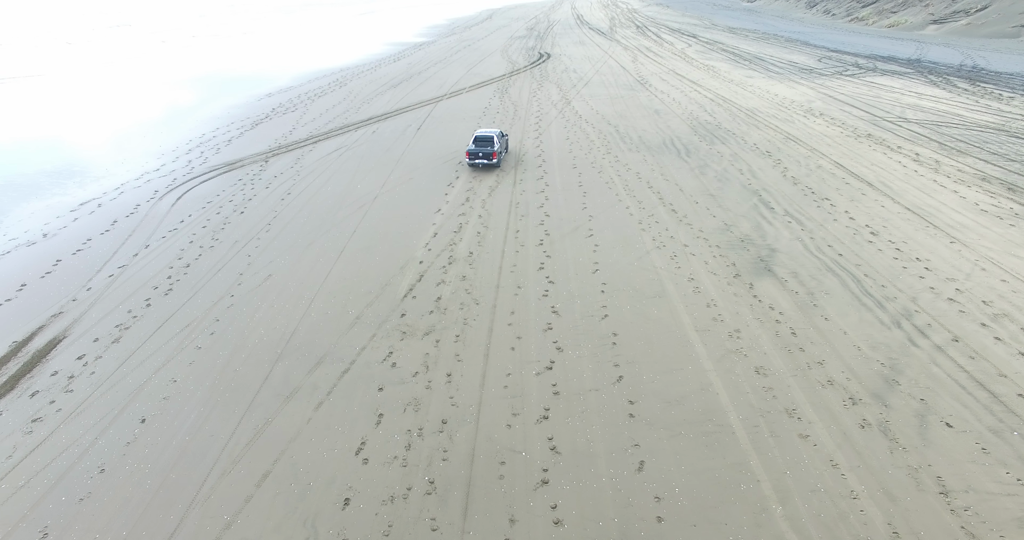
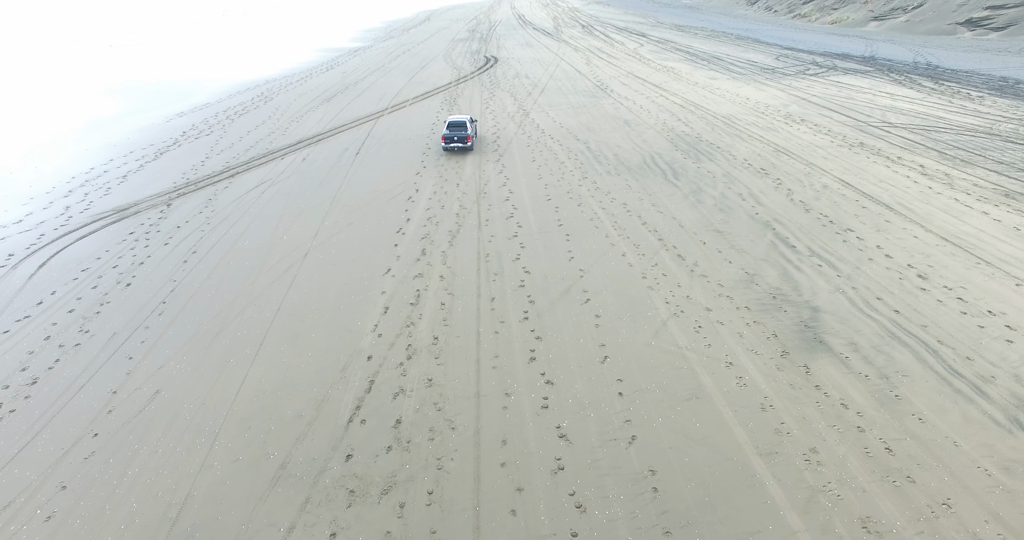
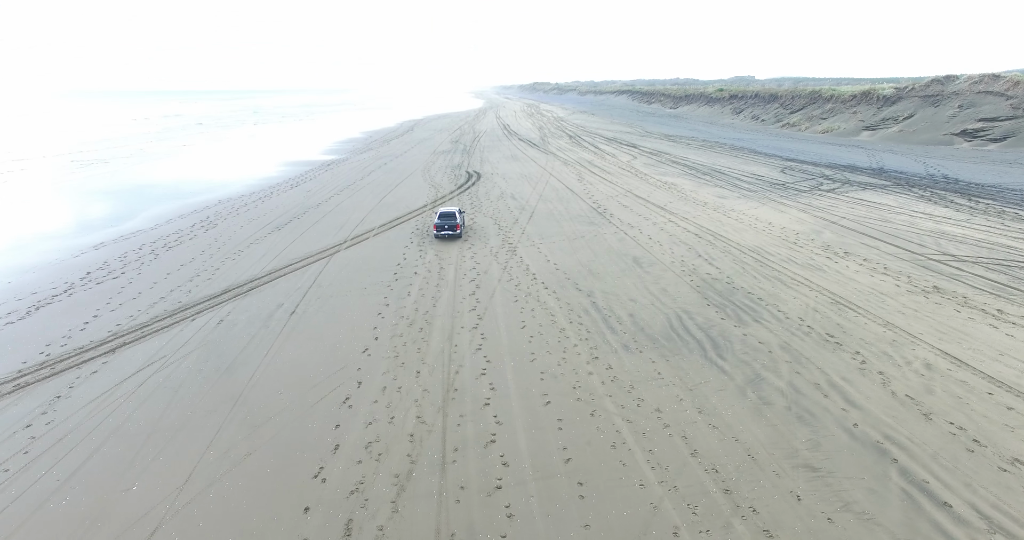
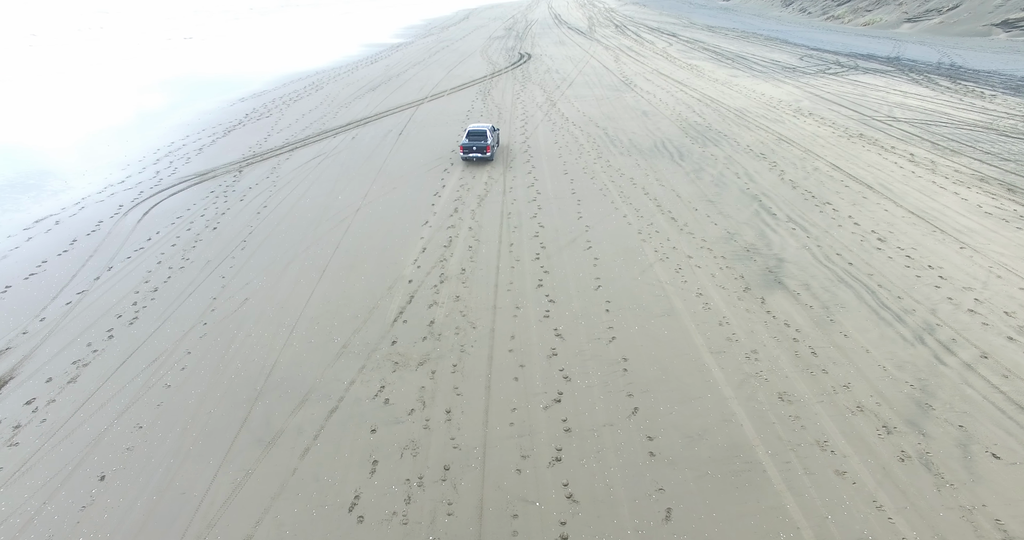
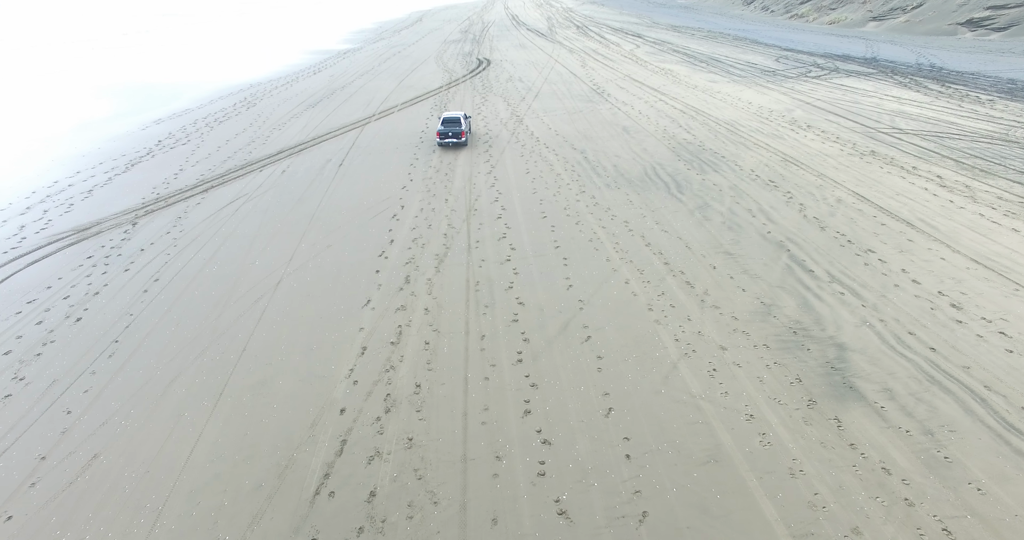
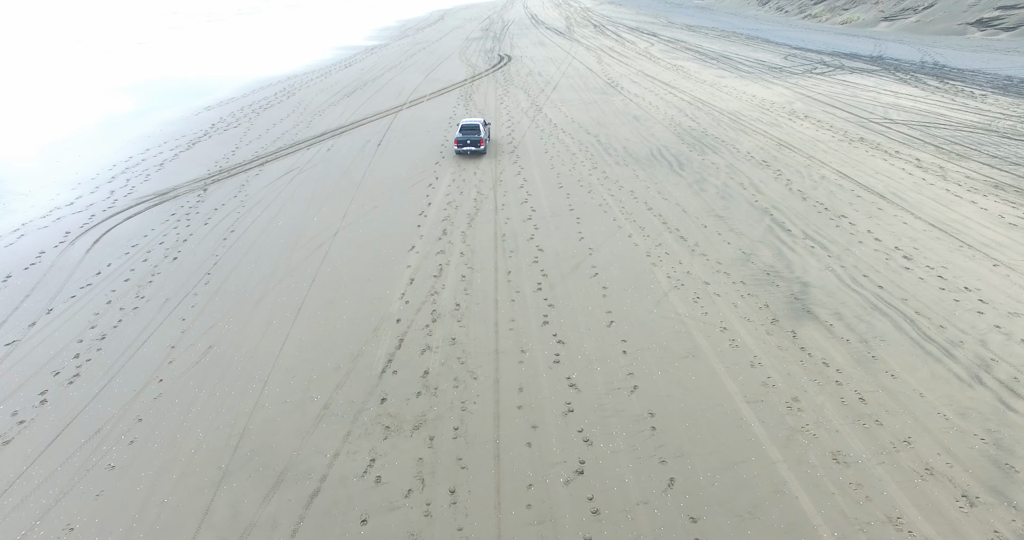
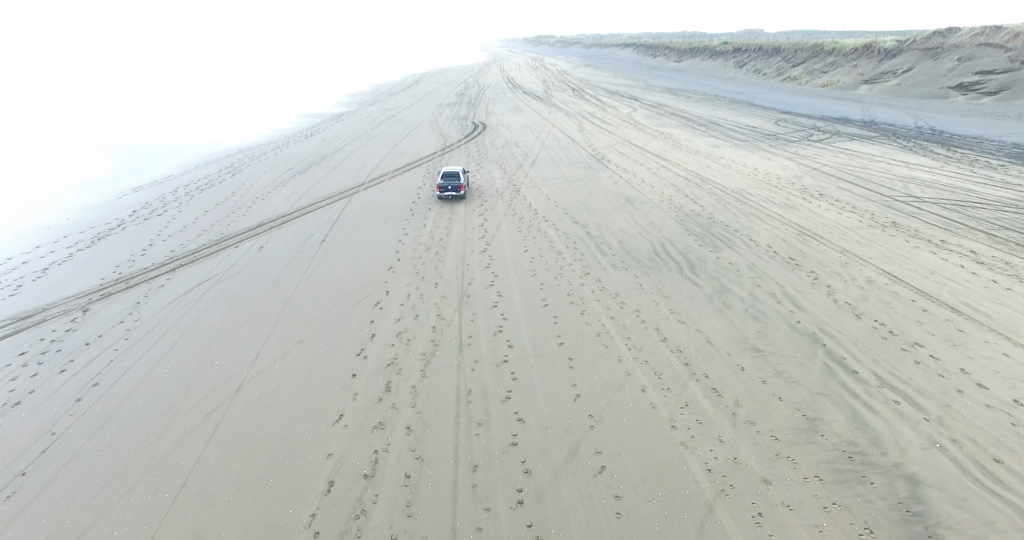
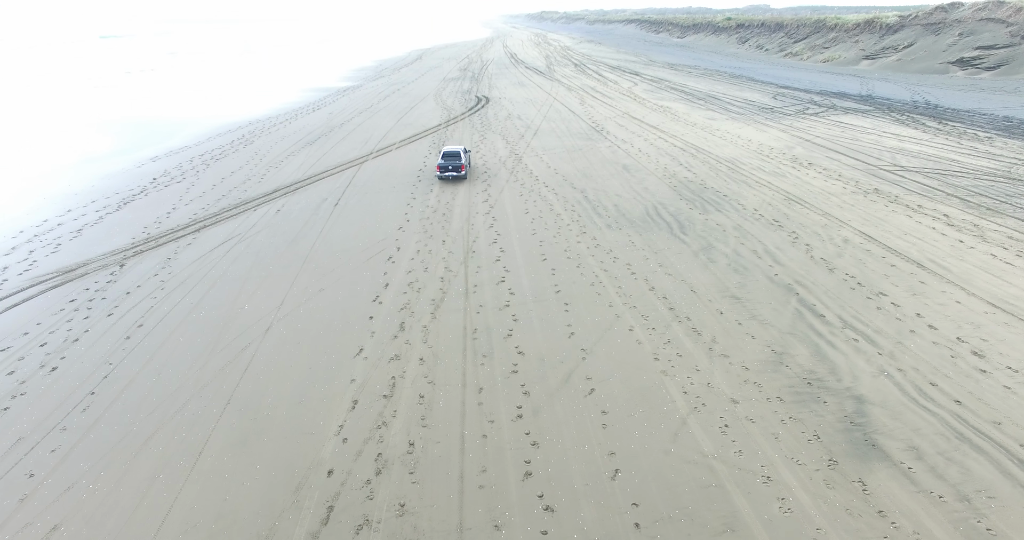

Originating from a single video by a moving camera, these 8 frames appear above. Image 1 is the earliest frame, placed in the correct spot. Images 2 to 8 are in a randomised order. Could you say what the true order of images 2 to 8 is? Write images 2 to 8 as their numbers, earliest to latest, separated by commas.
4, 6, 2, 5, 8, 7, 3
